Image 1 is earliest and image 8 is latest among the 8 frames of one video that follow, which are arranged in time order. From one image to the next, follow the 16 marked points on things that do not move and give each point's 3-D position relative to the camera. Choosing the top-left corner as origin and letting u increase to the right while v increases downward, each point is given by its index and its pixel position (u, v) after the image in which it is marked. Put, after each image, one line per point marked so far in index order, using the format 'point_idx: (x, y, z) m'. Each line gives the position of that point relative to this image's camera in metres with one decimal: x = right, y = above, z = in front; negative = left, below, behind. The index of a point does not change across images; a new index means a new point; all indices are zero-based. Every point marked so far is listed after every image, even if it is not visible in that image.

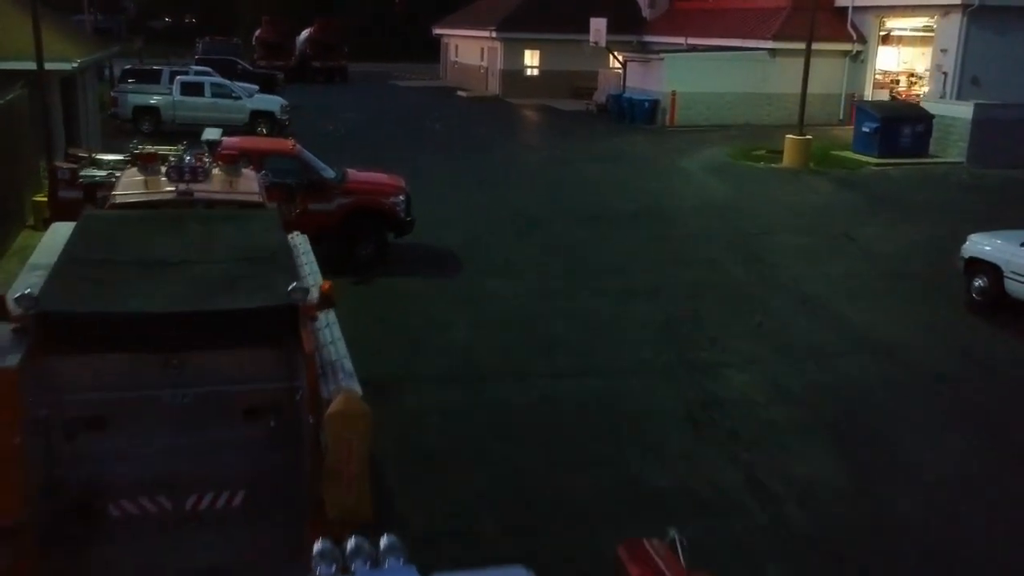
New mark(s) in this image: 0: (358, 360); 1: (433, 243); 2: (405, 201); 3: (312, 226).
0: (-1.8, -0.9, +11.9) m
1: (-1.4, +0.7, +17.3) m
2: (-1.6, +1.3, +15.4) m
3: (-3.0, +0.9, +14.9) m
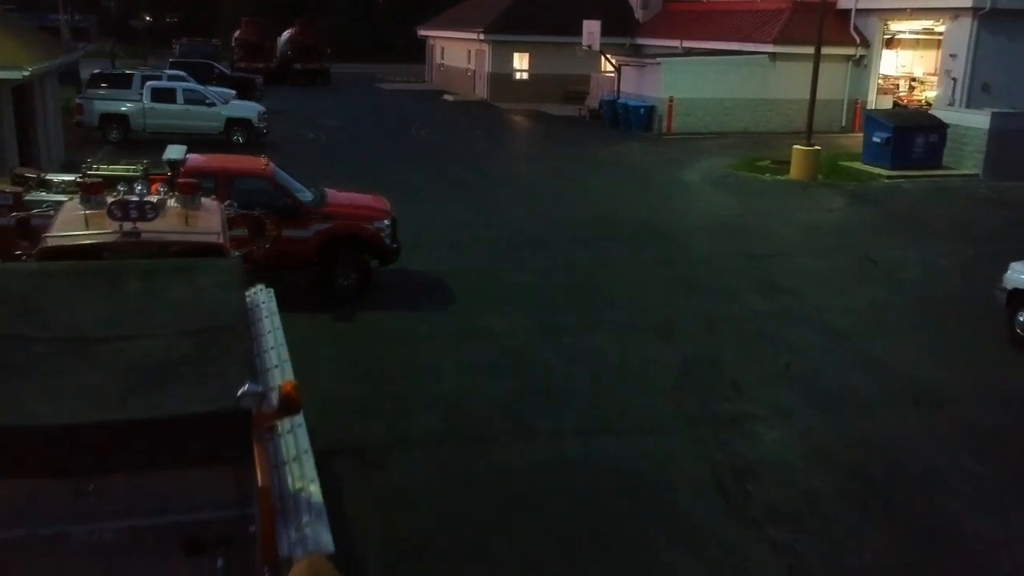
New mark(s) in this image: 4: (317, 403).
0: (-1.8, -1.4, +10.4) m
1: (-1.5, +0.2, +15.9) m
2: (-1.7, +0.9, +13.9) m
3: (-3.0, +0.5, +13.4) m
4: (-2.1, -1.2, +10.7) m
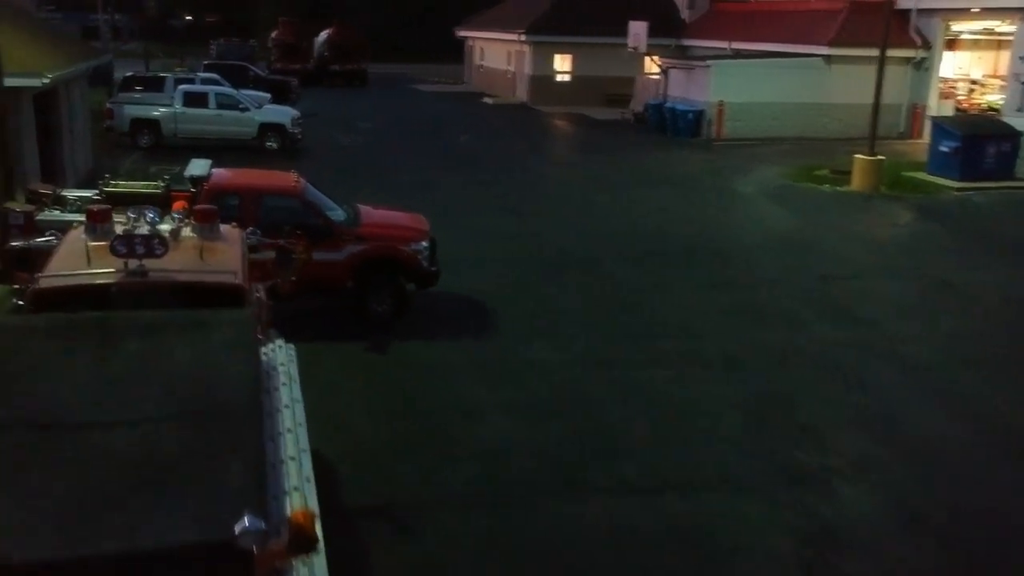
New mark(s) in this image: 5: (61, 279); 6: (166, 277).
0: (-1.3, -1.7, +9.3) m
1: (-0.8, -0.1, +14.8) m
2: (-1.1, +0.5, +12.9) m
3: (-2.4, +0.1, +12.4) m
4: (-1.6, -1.6, +9.7) m
5: (-3.3, +0.1, +7.4) m
6: (-2.5, +0.1, +7.3) m
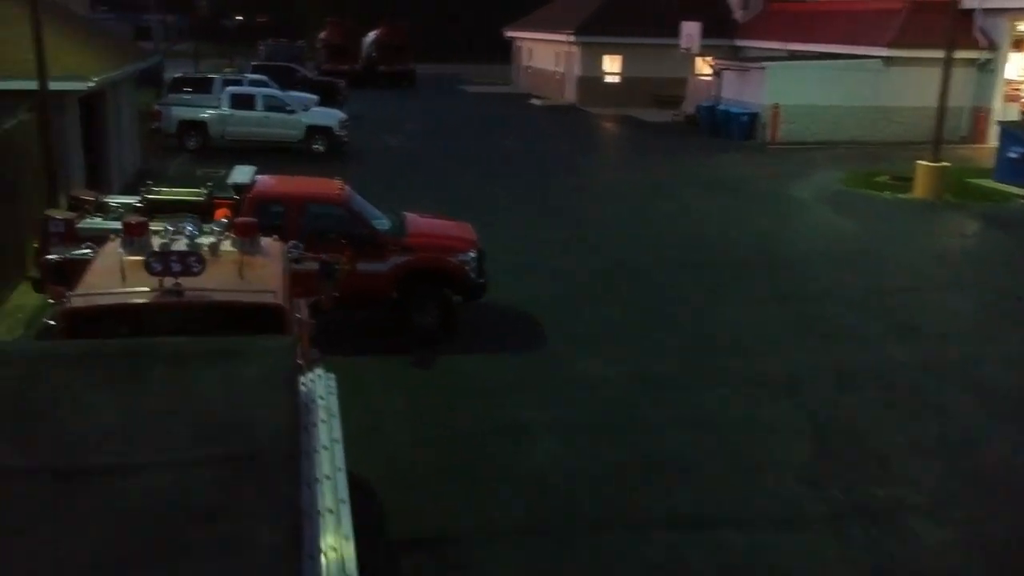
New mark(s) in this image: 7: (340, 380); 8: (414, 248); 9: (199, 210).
0: (-0.8, -1.9, +8.9) m
1: (-0.1, -0.2, +14.3) m
2: (-0.4, +0.4, +12.4) m
3: (-1.8, 0.0, +12.0) m
4: (-1.1, -1.7, +9.3) m
5: (-2.9, 0.0, +7.1) m
6: (-2.1, -0.1, +7.0) m
7: (-1.9, -1.0, +11.1) m
8: (-1.2, +0.5, +12.1) m
9: (-3.8, +0.9, +12.1) m
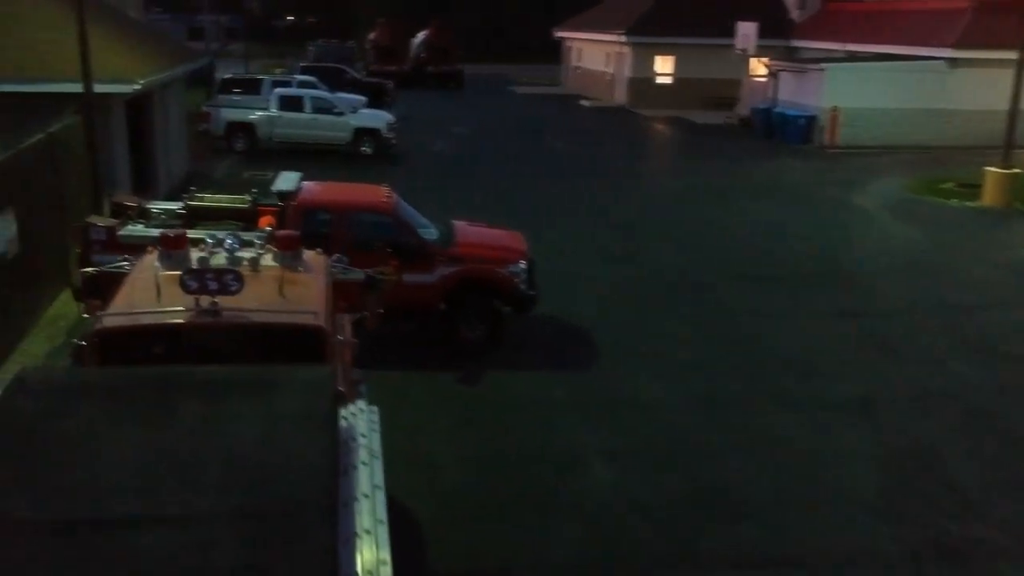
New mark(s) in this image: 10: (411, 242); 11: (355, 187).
0: (-0.4, -2.0, +8.5) m
1: (+0.6, -0.4, +13.8) m
2: (+0.2, +0.2, +11.9) m
3: (-1.2, -0.1, +11.6) m
4: (-0.6, -1.9, +8.8) m
5: (-2.6, -0.2, +6.7) m
6: (-1.8, -0.2, +6.6) m
7: (-1.3, -1.2, +10.6) m
8: (-0.6, +0.3, +11.6) m
9: (-3.2, +0.8, +11.8) m
10: (-1.2, +0.5, +11.6) m
11: (-1.9, +1.2, +12.3) m
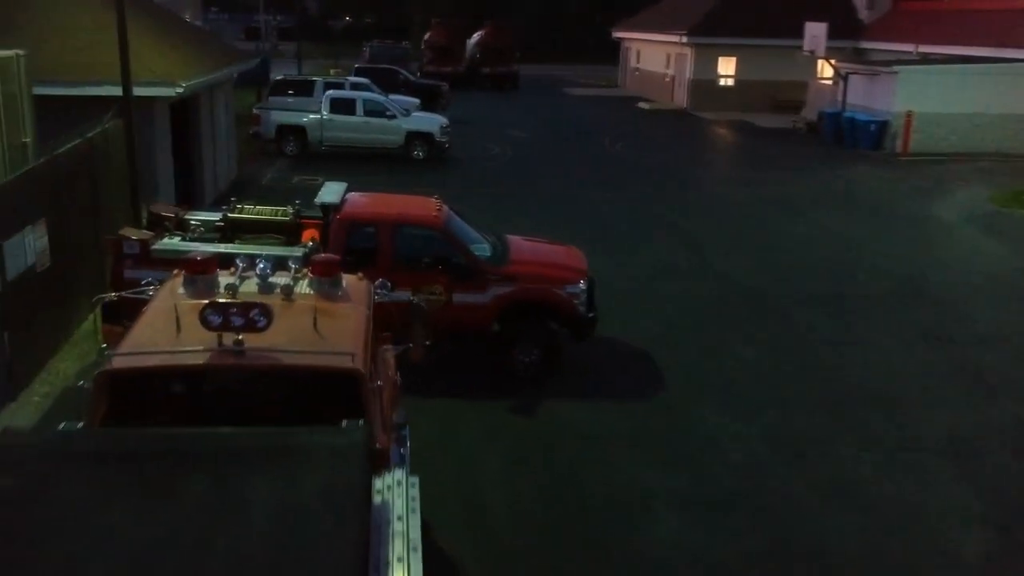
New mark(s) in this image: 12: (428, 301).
0: (0.0, -2.2, +7.6) m
1: (+1.4, -0.6, +12.9) m
2: (+0.8, 0.0, +11.0) m
3: (-0.6, -0.4, +10.8) m
4: (-0.2, -2.1, +8.0) m
5: (-2.2, -0.4, +6.0) m
6: (-1.4, -0.4, +5.8) m
7: (-0.8, -1.4, +9.8) m
8: (+0.1, +0.1, +10.8) m
9: (-2.5, +0.6, +11.1) m
10: (-0.5, +0.3, +10.7) m
11: (-1.2, +1.0, +11.5) m
12: (-0.9, -0.1, +10.7) m
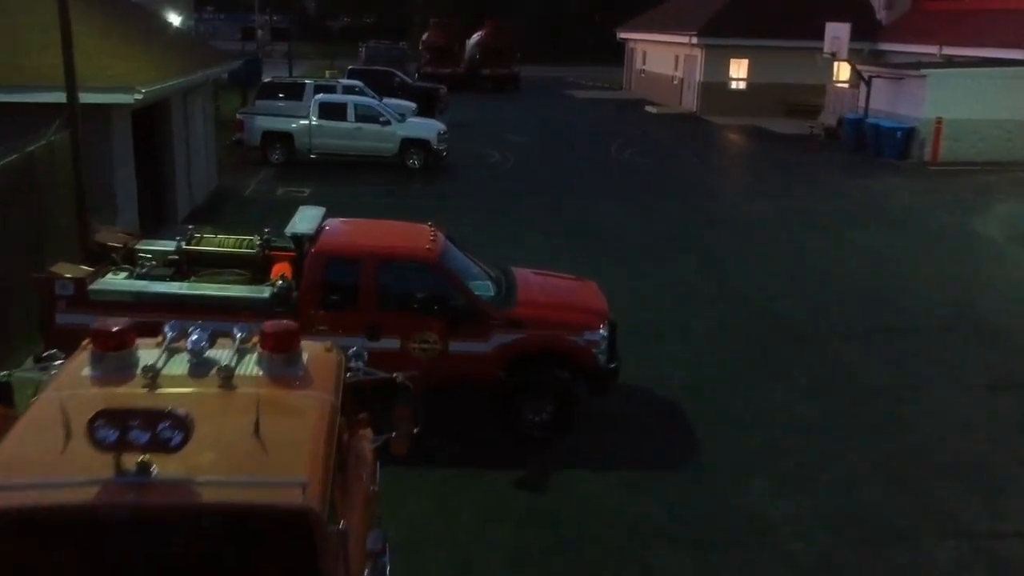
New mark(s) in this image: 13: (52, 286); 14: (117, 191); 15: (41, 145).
0: (+0.1, -2.6, +5.9) m
1: (+1.4, -1.1, +11.2) m
2: (+0.9, -0.4, +9.3) m
3: (-0.5, -0.8, +9.1) m
4: (-0.1, -2.5, +6.3) m
5: (-2.1, -0.8, +4.3) m
6: (-1.3, -0.8, +4.1) m
7: (-0.7, -1.8, +8.1) m
8: (+0.1, -0.3, +9.1) m
9: (-2.4, +0.2, +9.4) m
10: (-0.5, -0.1, +9.0) m
11: (-1.2, +0.6, +9.8) m
12: (-0.8, -0.6, +9.0) m
13: (-4.0, 0.0, +8.8) m
14: (-5.1, +1.3, +13.0) m
15: (-5.1, +1.5, +10.9) m
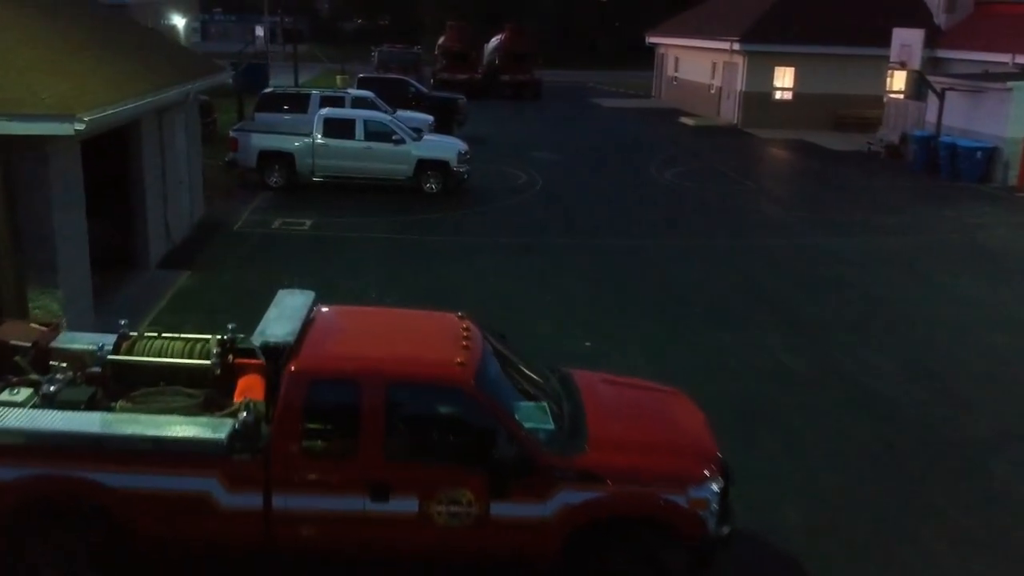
0: (+0.5, -3.5, +3.0) m
1: (+1.9, -1.9, +8.4) m
2: (+1.3, -1.3, +6.5) m
3: (-0.1, -1.6, +6.2) m
4: (+0.3, -3.3, +3.4) m
5: (-1.7, -1.6, +1.4) m
6: (-1.0, -1.6, +1.2) m
7: (-0.3, -2.6, +5.3) m
8: (+0.6, -1.1, +6.2) m
9: (-2.0, -0.6, +6.6) m
10: (0.0, -0.9, +6.2) m
11: (-0.7, -0.2, +7.0) m
12: (-0.4, -1.4, +6.2) m
13: (-3.6, -0.8, +6.0) m
14: (-4.6, +0.4, +10.2) m
15: (-4.7, +0.7, +8.1) m
